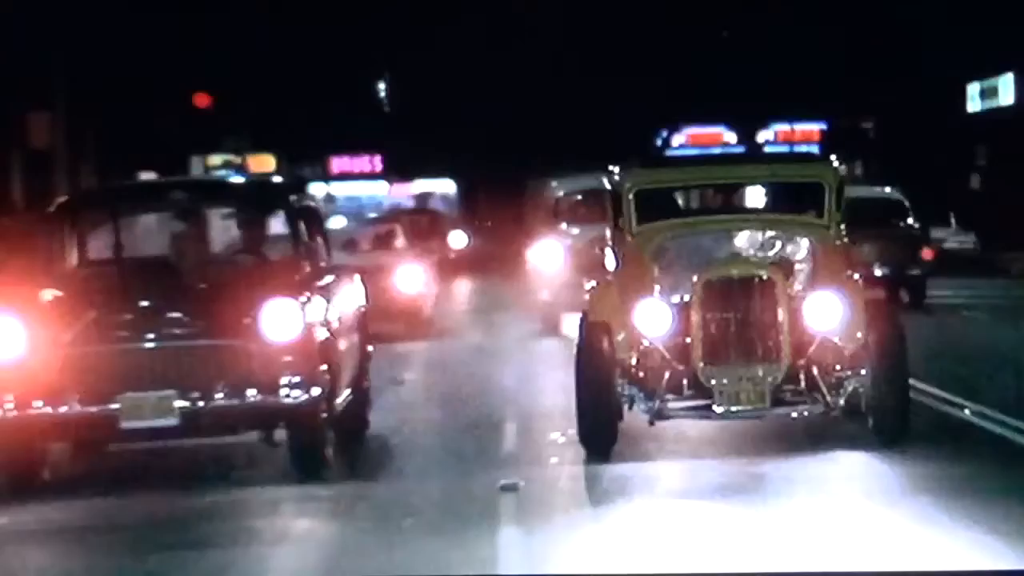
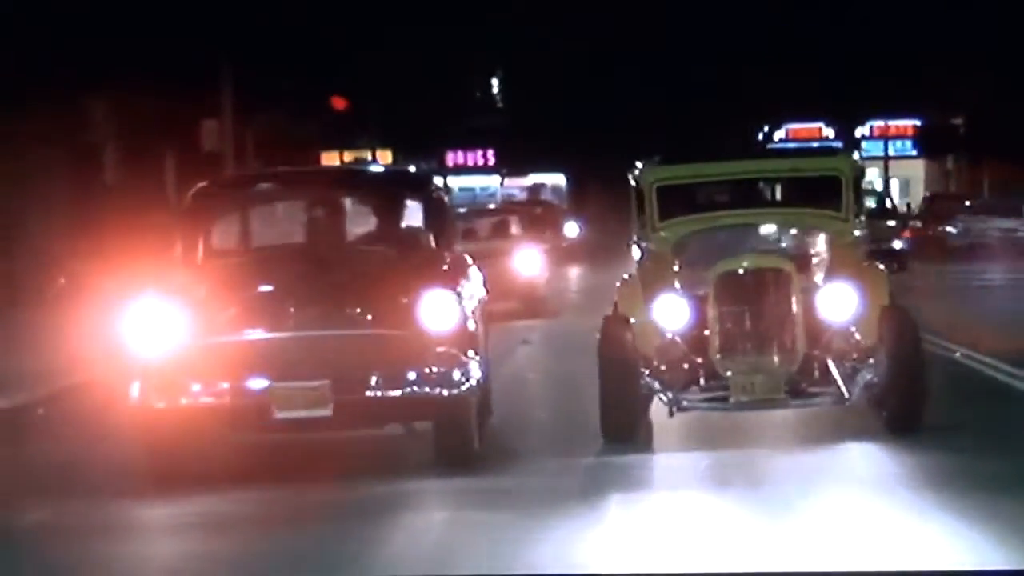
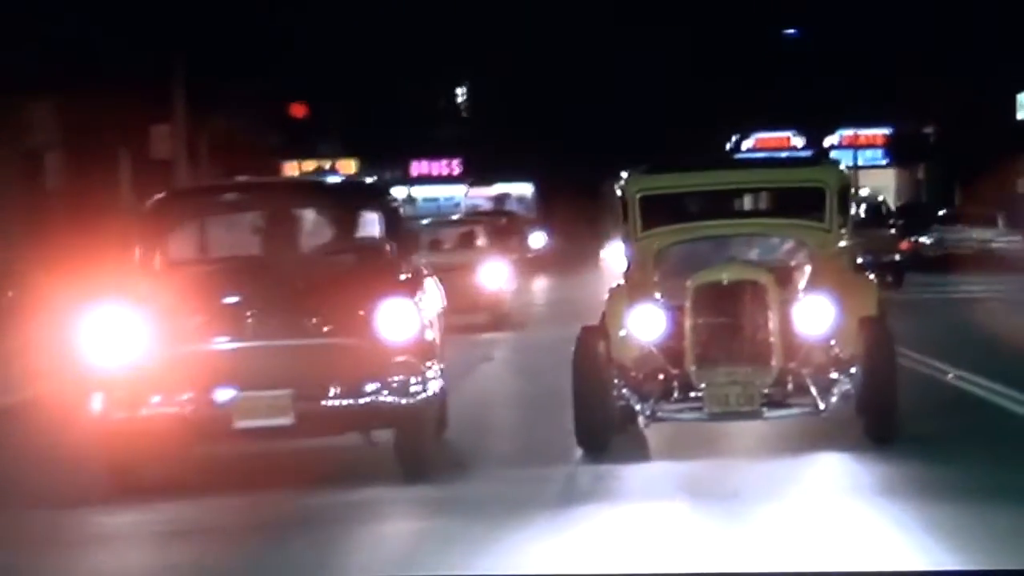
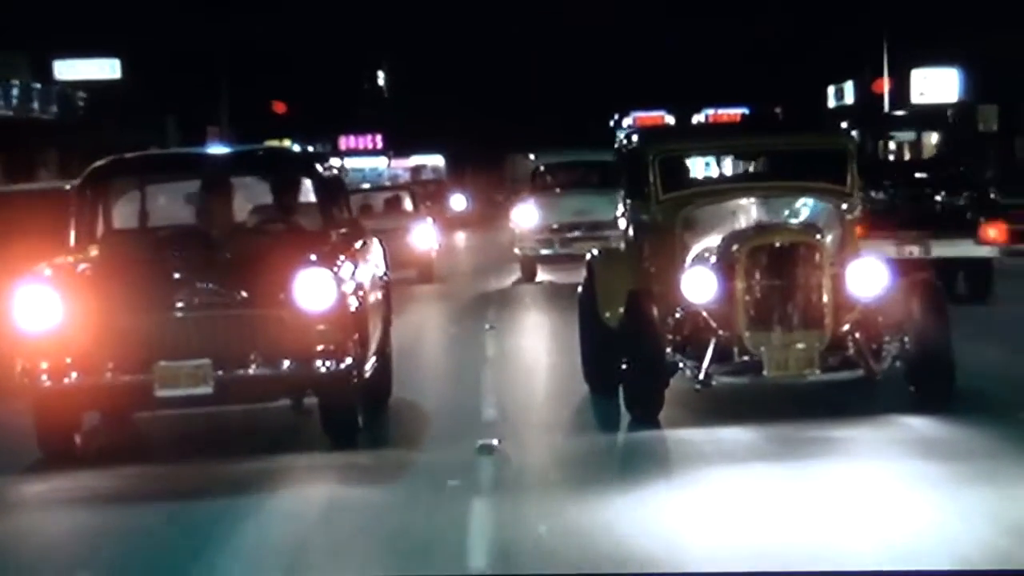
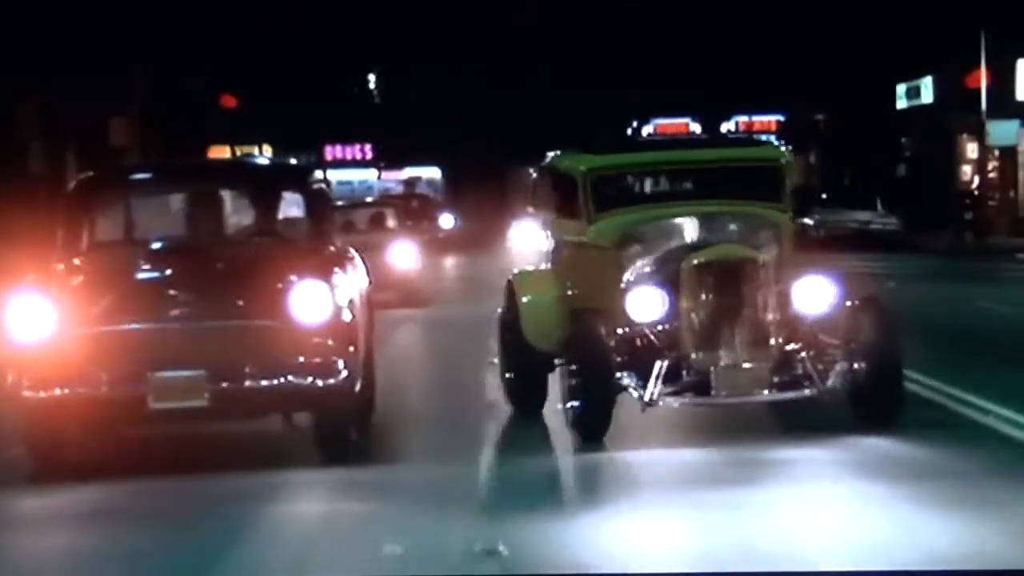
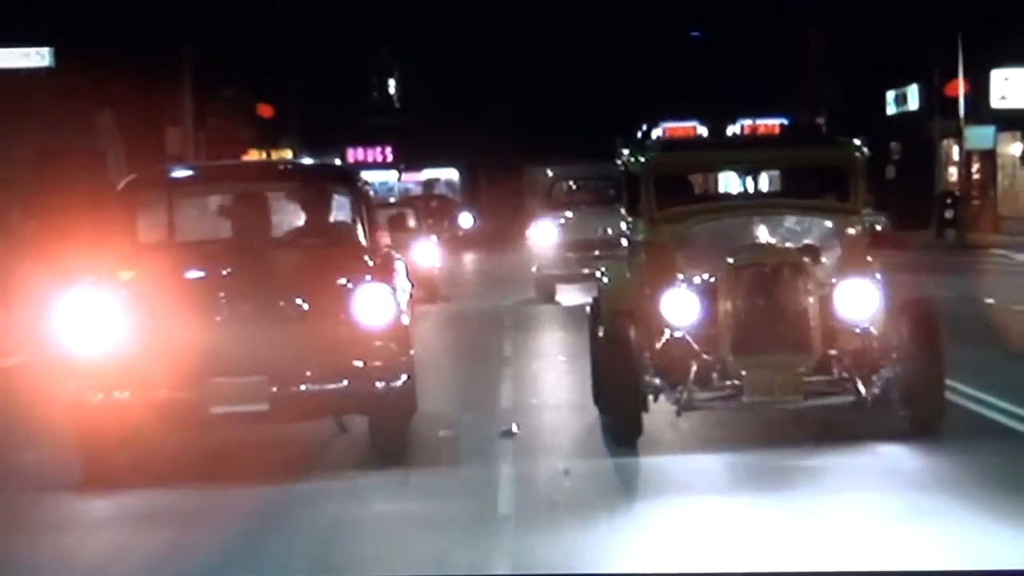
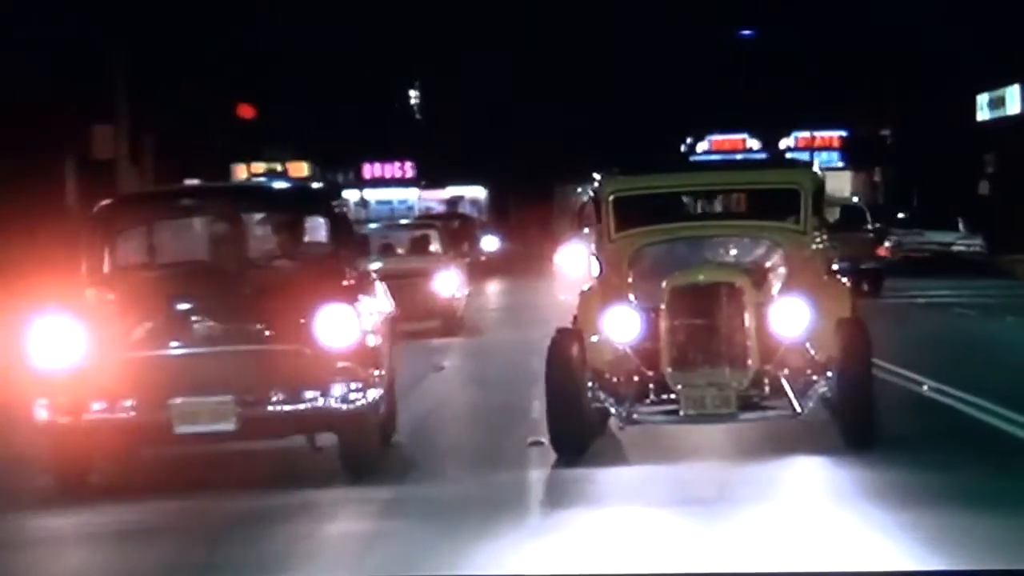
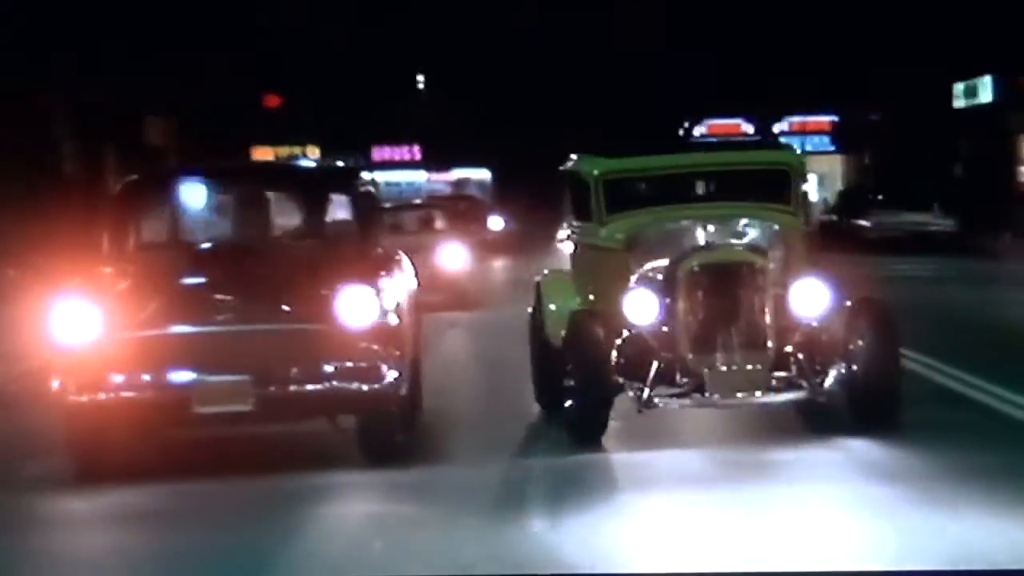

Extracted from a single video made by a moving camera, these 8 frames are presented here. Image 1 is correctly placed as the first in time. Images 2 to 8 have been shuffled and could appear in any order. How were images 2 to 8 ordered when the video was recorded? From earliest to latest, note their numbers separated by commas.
7, 3, 2, 8, 5, 6, 4
